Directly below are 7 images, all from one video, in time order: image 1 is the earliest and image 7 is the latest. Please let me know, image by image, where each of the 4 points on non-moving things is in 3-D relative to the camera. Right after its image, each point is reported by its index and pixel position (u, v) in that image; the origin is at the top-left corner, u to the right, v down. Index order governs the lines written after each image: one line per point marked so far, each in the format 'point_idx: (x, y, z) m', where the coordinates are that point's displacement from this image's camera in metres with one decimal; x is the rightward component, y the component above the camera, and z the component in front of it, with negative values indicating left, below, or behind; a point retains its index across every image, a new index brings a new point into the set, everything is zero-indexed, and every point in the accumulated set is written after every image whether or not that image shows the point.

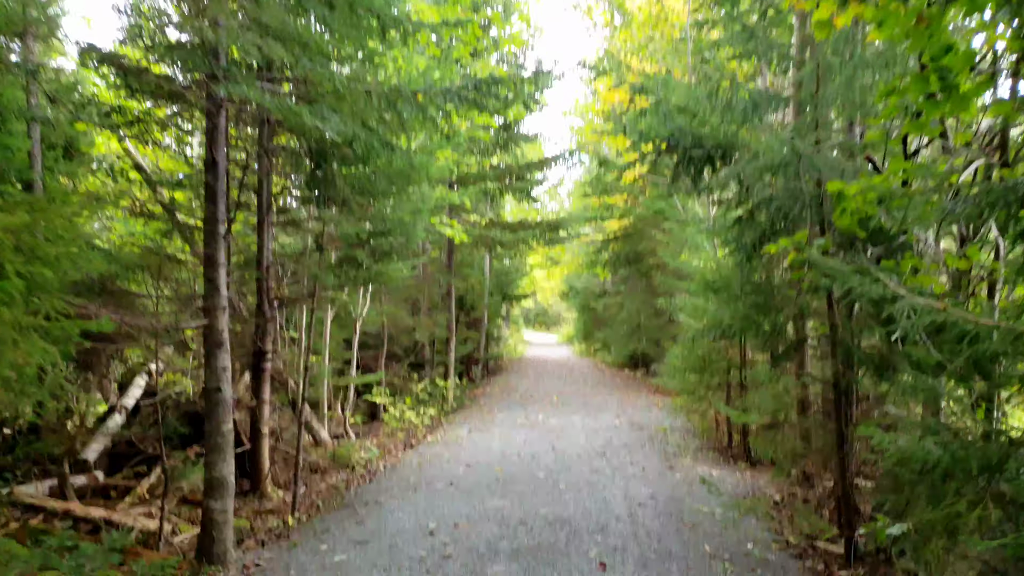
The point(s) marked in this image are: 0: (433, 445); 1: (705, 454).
0: (-0.9, -1.7, +8.3) m
1: (+1.9, -1.7, +7.7) m
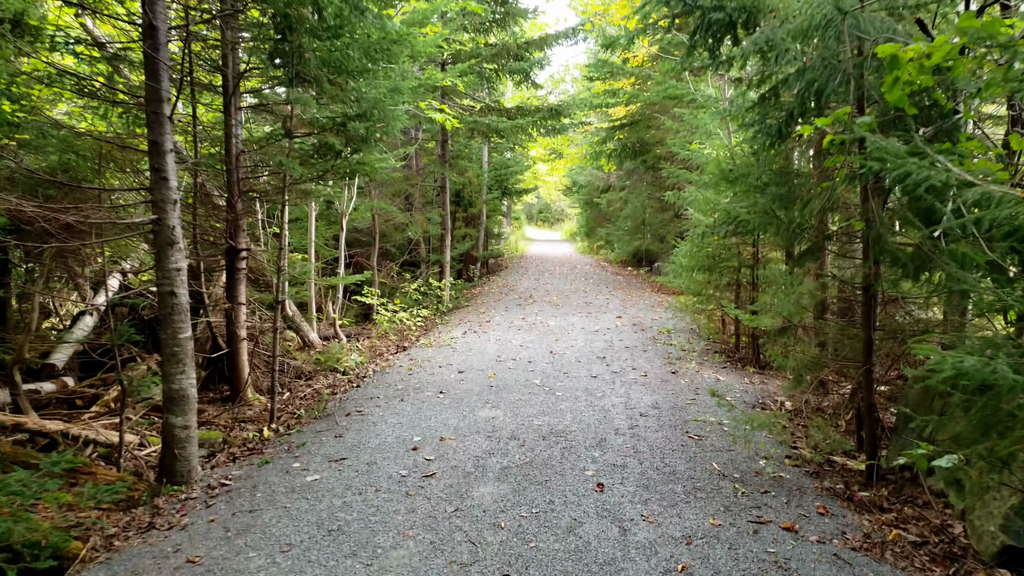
0: (-0.9, -0.6, +7.9) m
1: (+1.9, -0.7, +7.3) m
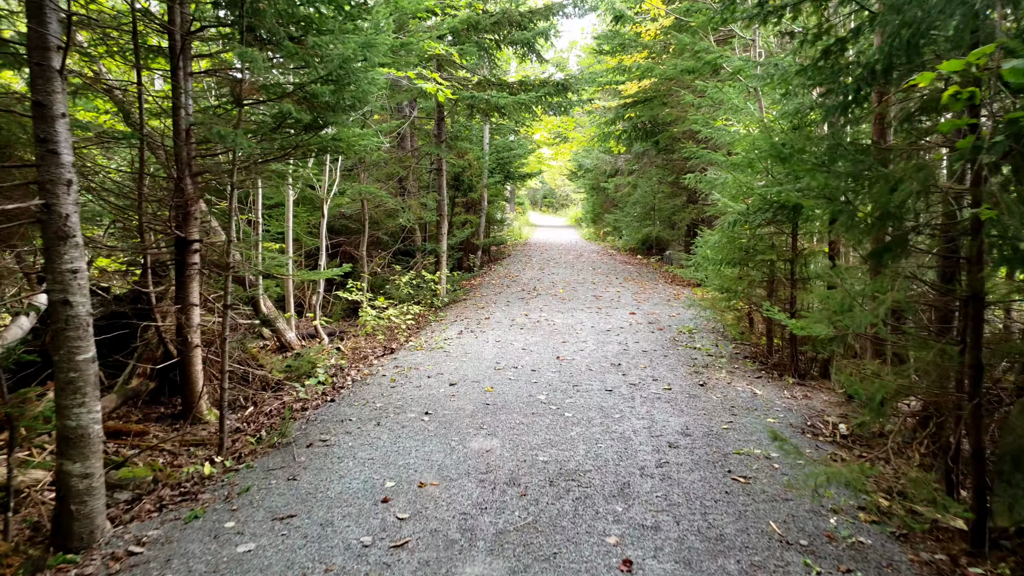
0: (-0.9, -0.6, +7.0) m
1: (+1.9, -0.6, +6.3) m
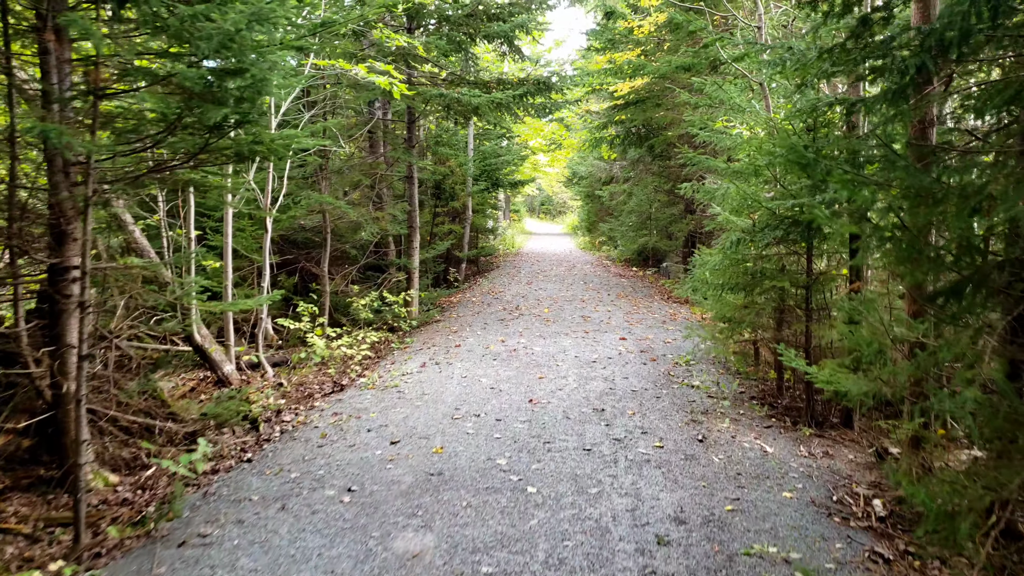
0: (-1.2, -0.8, +6.0) m
1: (+1.7, -0.9, +5.3) m
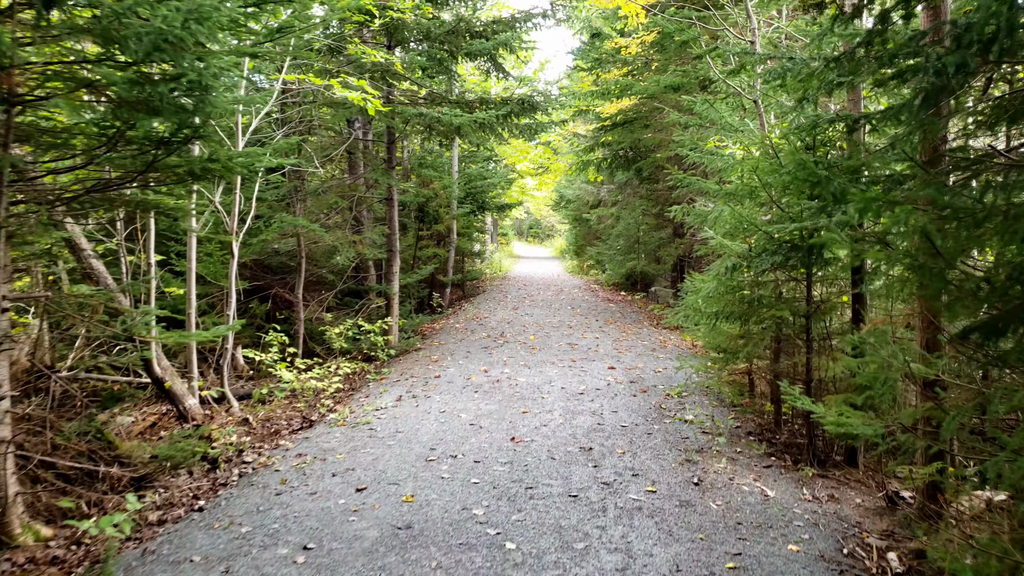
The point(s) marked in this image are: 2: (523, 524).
0: (-1.3, -1.0, +5.6) m
1: (+1.5, -1.0, +5.0) m
2: (+0.1, -1.1, +3.6) m
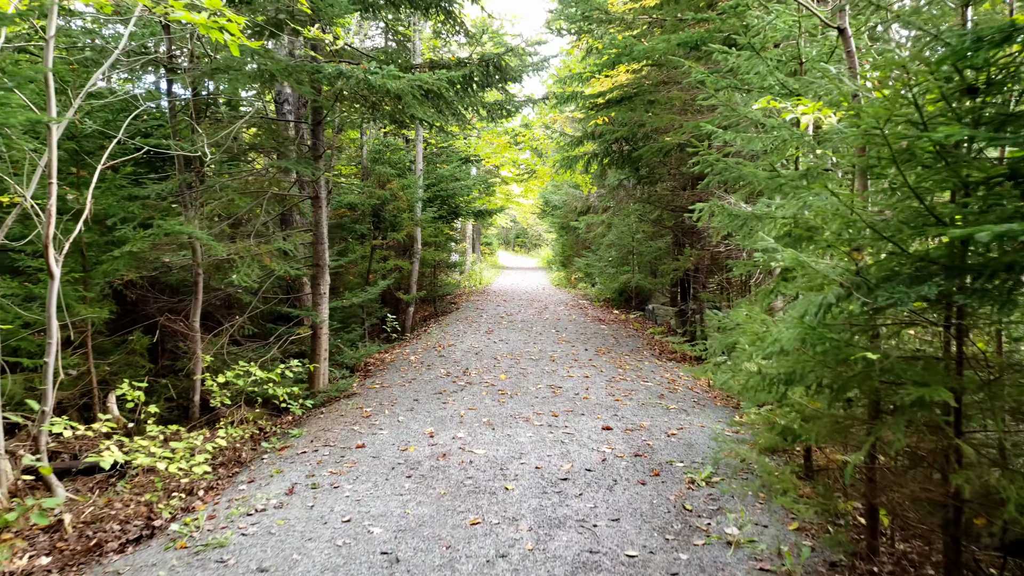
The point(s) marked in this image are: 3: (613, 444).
0: (-1.6, -1.2, +3.5) m
1: (+1.3, -1.2, +2.9) m
2: (-0.2, -1.3, +1.5) m
3: (+0.7, -1.0, +5.1) m
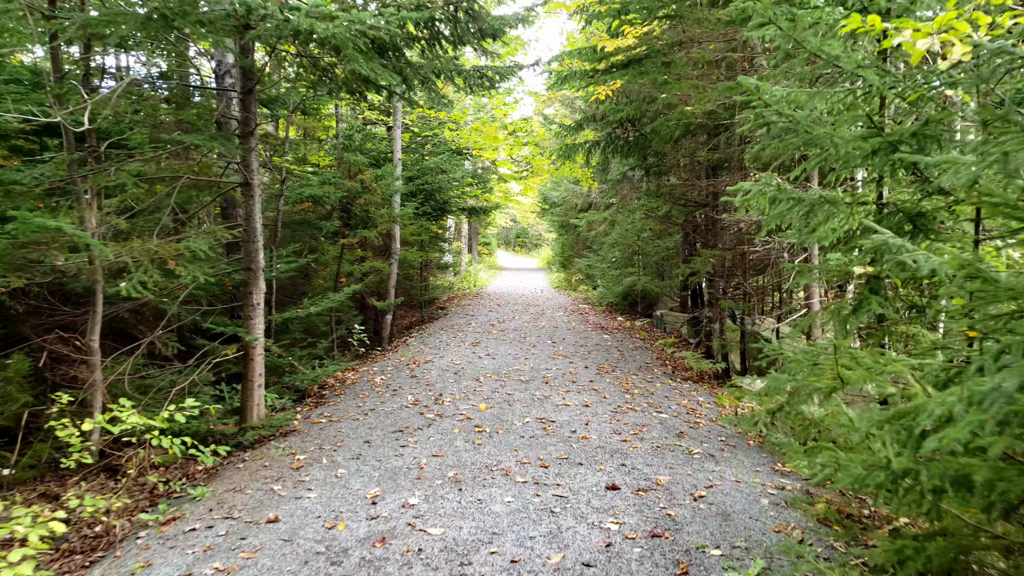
0: (-1.7, -1.3, +2.2) m
1: (+1.1, -1.3, +1.6) m
2: (-0.3, -1.4, +0.2) m
3: (+0.5, -1.1, +3.7) m
